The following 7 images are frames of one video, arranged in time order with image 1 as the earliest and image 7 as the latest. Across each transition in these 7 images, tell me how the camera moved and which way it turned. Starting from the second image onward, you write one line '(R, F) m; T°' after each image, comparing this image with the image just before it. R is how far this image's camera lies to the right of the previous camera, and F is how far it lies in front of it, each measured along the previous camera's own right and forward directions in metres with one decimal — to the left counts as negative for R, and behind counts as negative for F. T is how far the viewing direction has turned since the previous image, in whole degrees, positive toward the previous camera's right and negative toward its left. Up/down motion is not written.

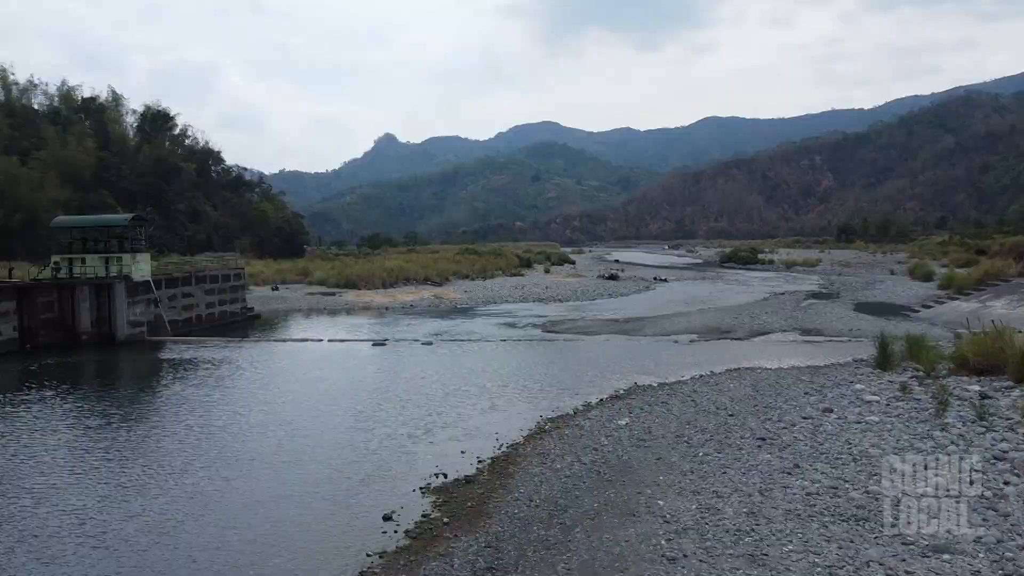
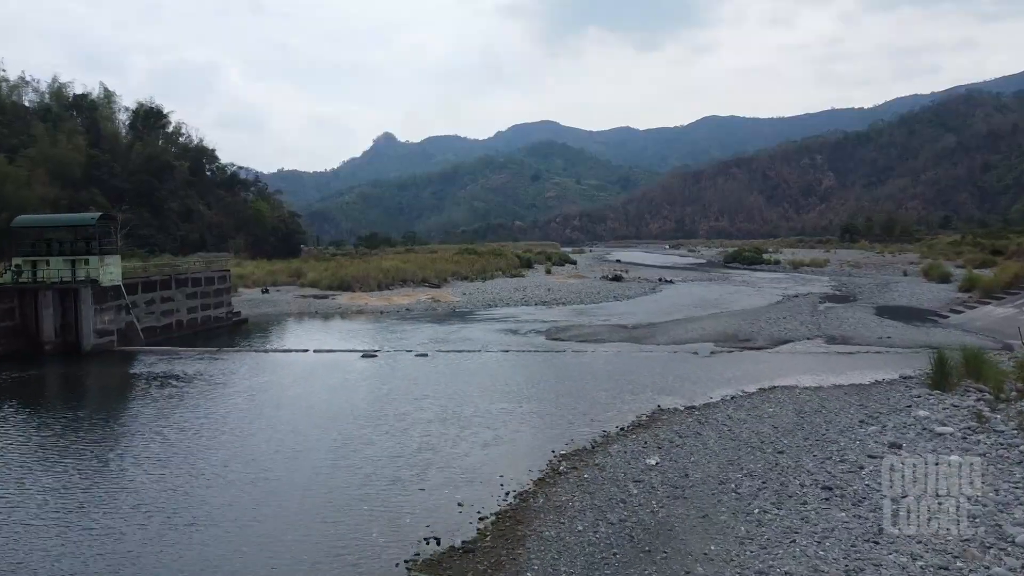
(-0.1, +1.6) m; 0°
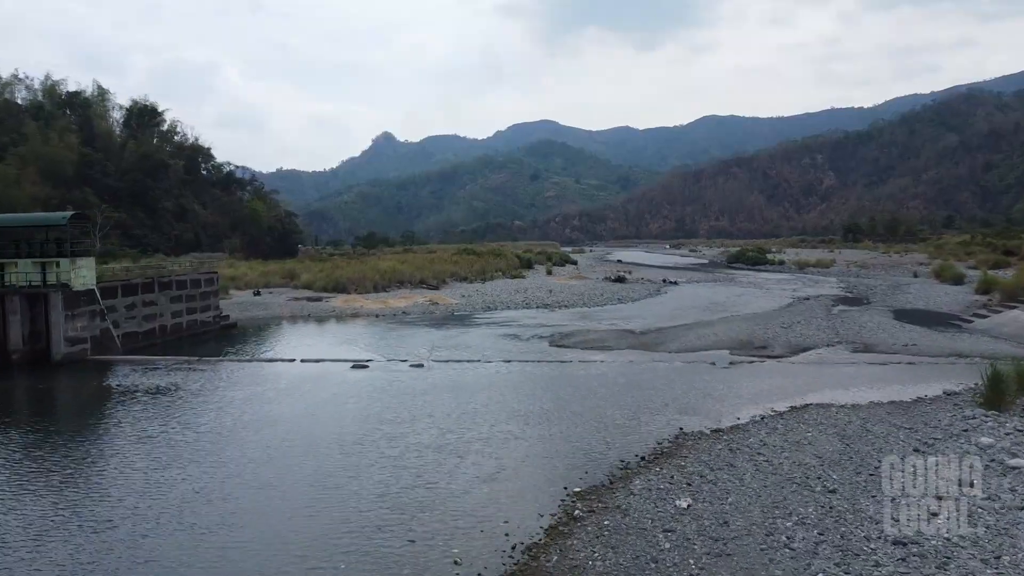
(-0.1, +1.2) m; 0°
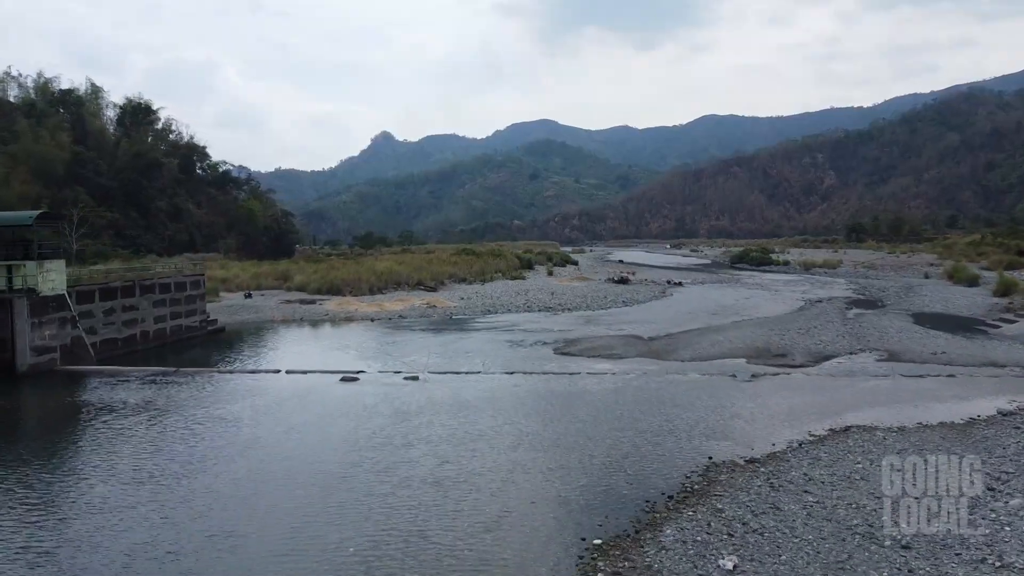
(-0.1, +1.2) m; 0°
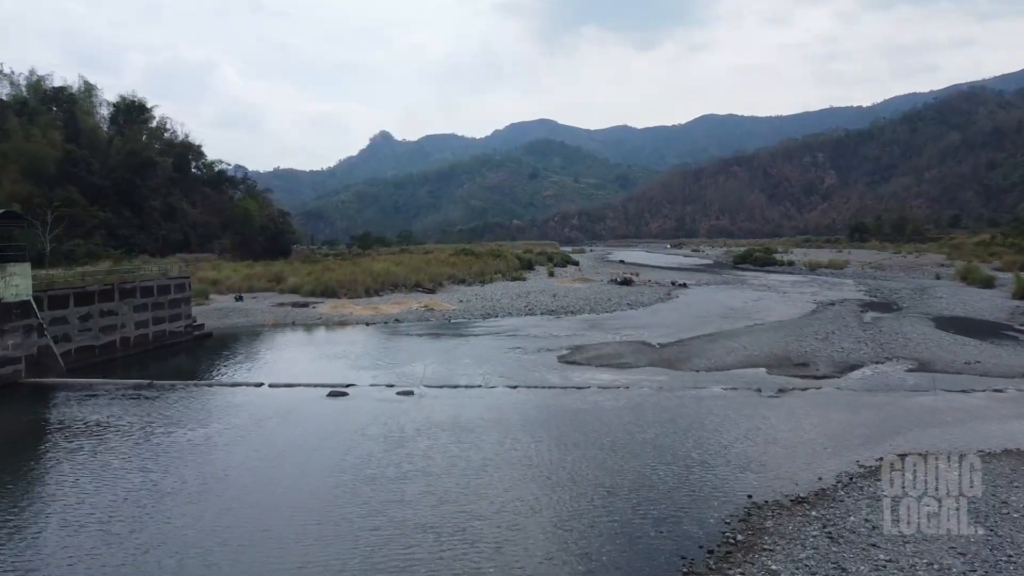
(-0.1, +1.2) m; 0°
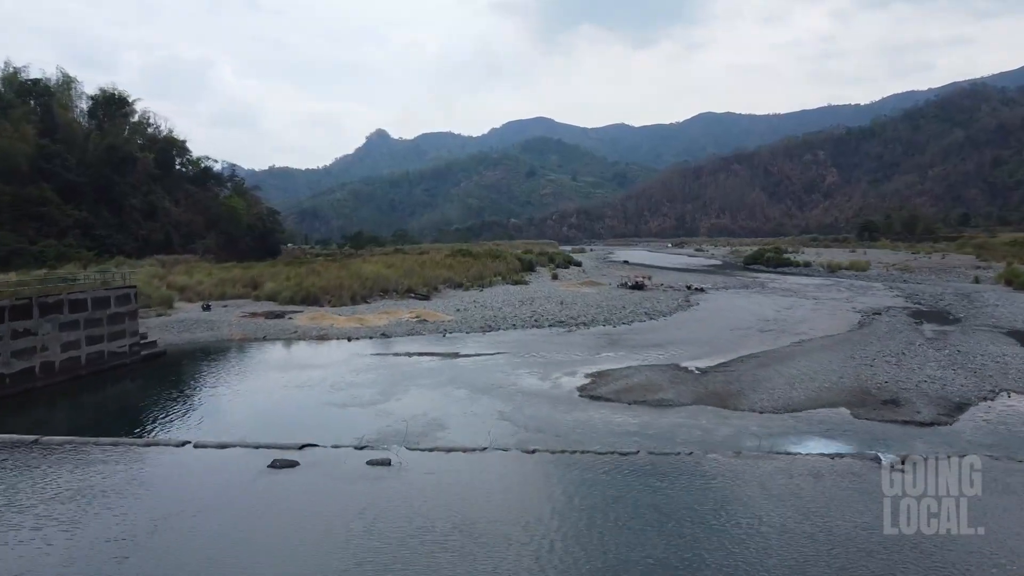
(-0.3, +3.6) m; 0°
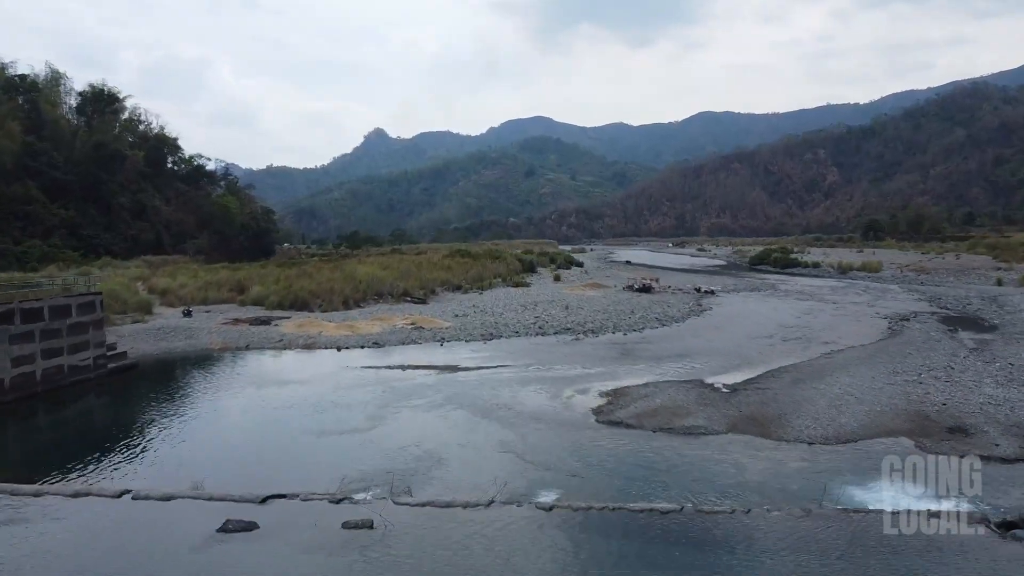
(-0.2, +1.8) m; 0°
